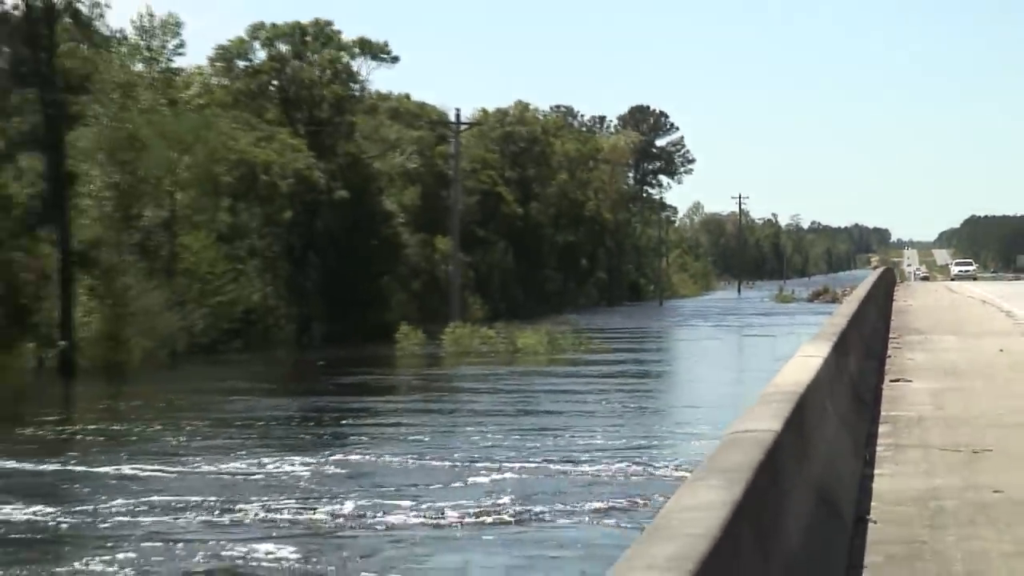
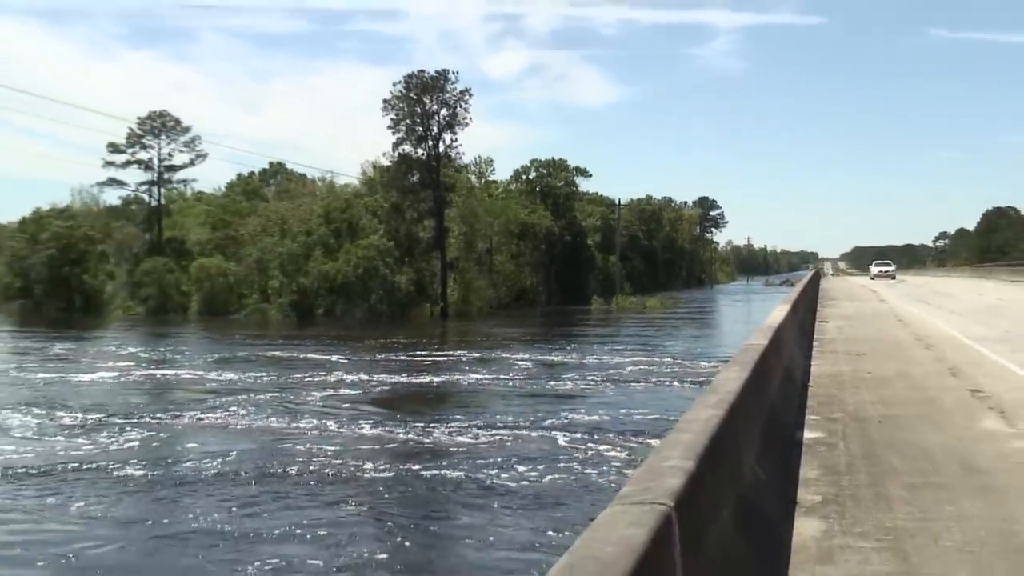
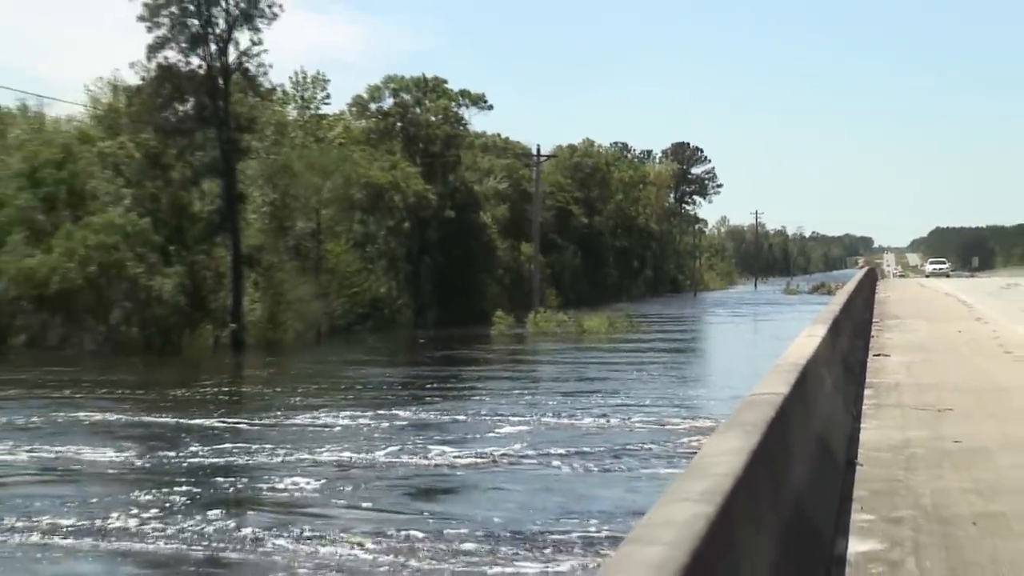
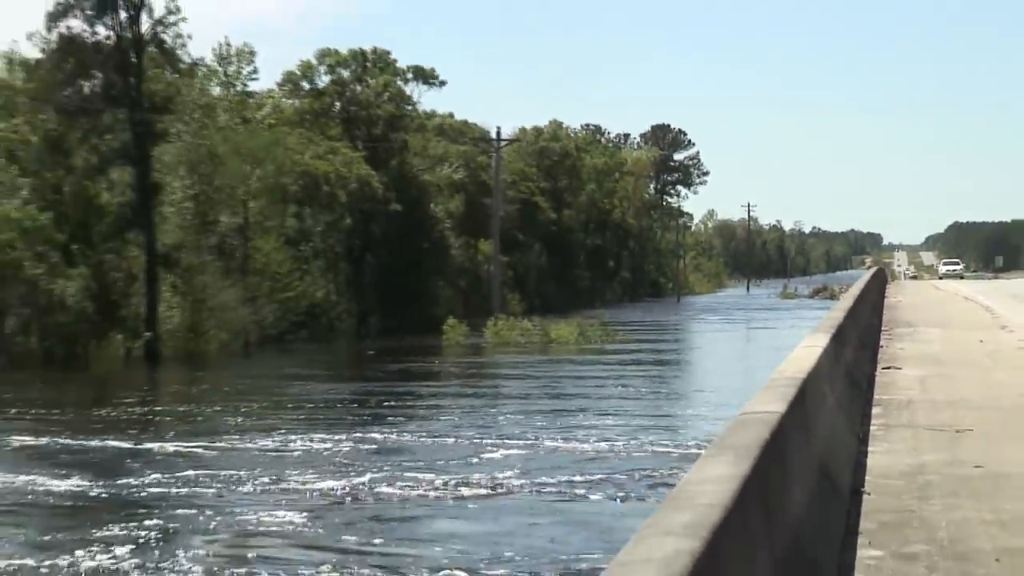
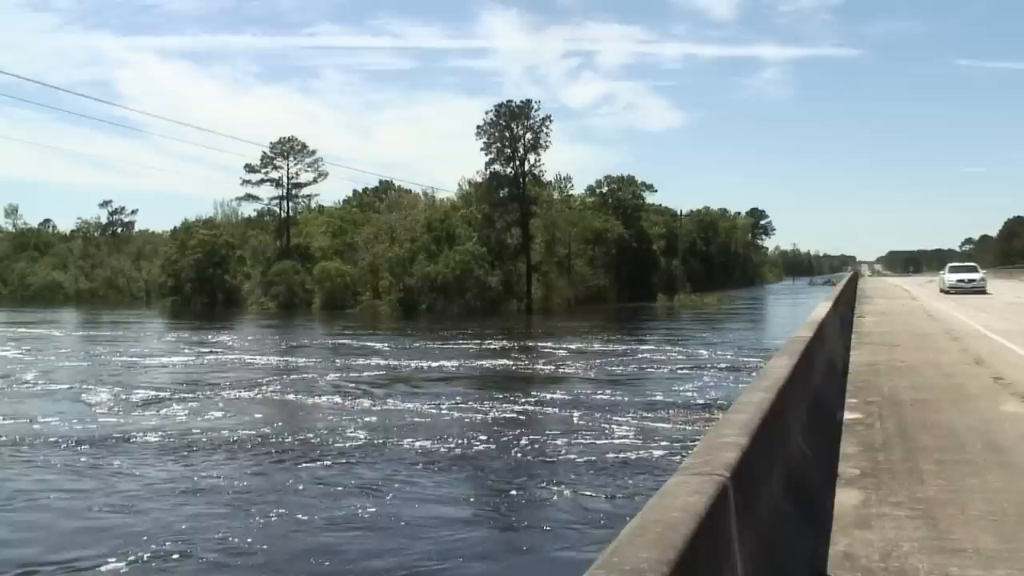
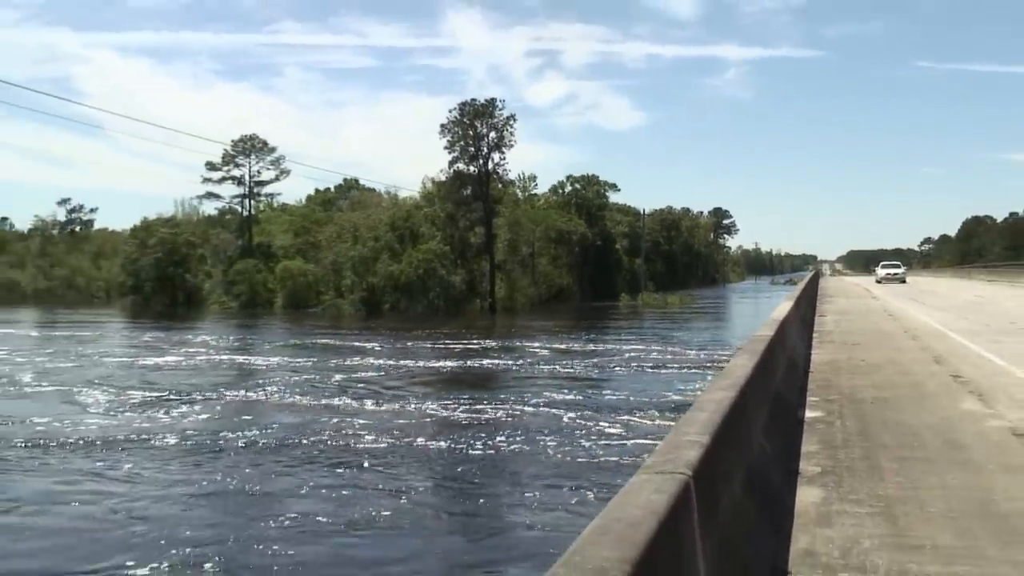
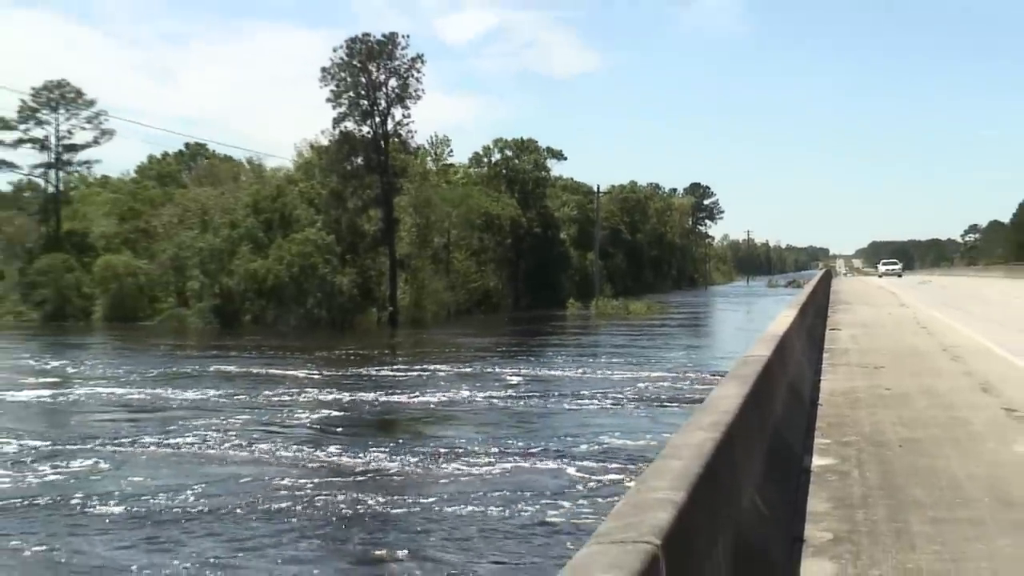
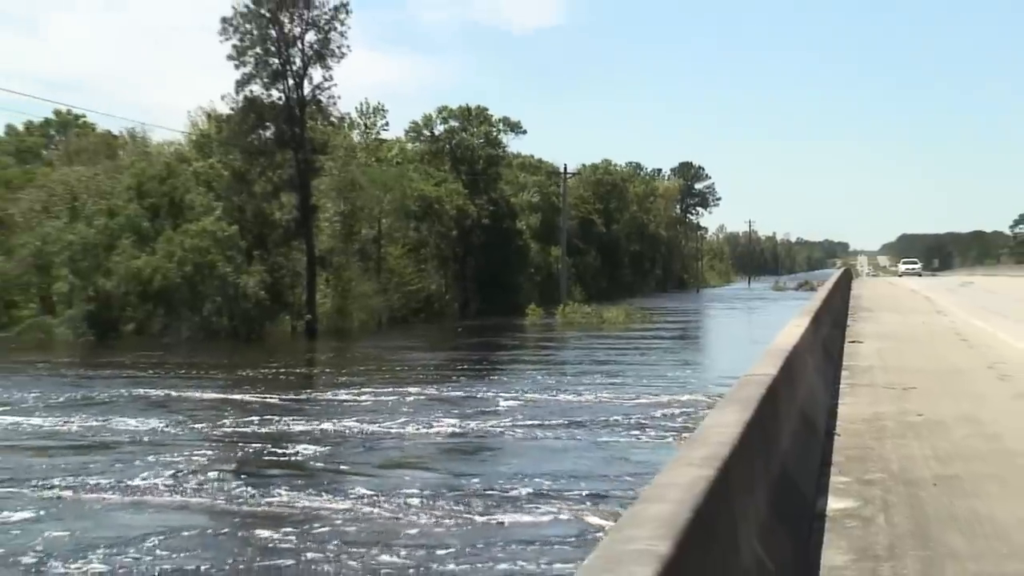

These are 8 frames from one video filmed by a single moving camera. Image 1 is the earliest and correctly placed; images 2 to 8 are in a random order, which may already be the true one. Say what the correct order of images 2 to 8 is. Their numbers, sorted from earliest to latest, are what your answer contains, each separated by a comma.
4, 3, 8, 7, 2, 6, 5
